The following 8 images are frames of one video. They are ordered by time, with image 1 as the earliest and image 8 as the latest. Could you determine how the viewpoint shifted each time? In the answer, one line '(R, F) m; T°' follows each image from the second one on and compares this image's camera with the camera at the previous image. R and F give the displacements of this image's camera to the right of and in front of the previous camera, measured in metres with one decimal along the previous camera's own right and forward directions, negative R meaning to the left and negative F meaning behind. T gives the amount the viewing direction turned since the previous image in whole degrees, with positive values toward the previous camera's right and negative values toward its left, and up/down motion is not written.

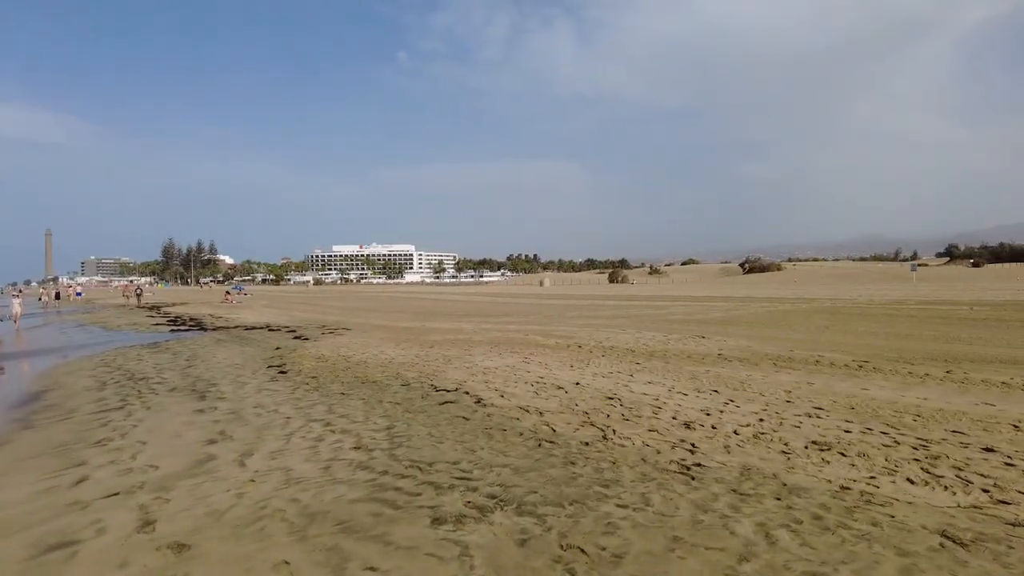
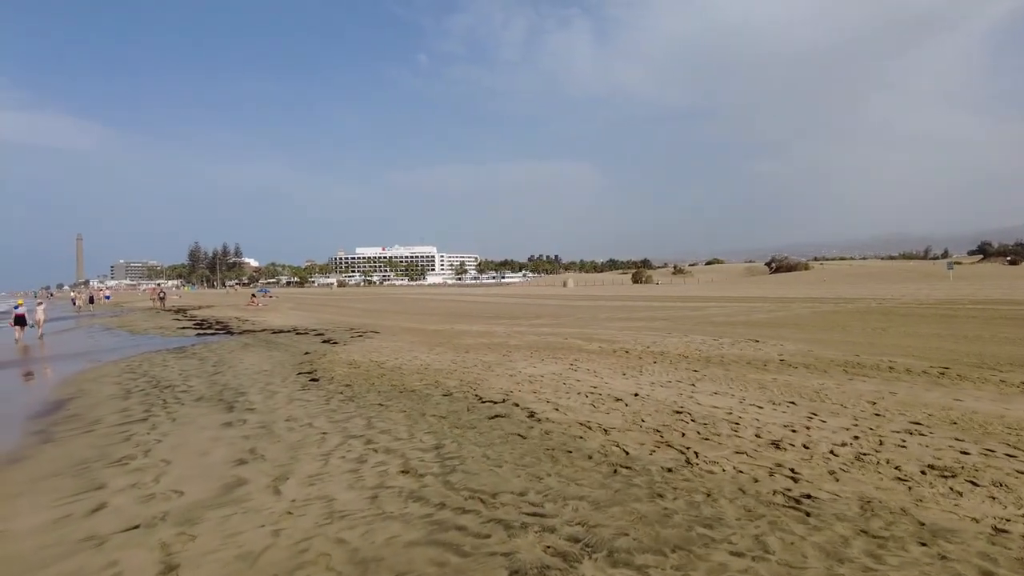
(-0.4, +0.7) m; -2°
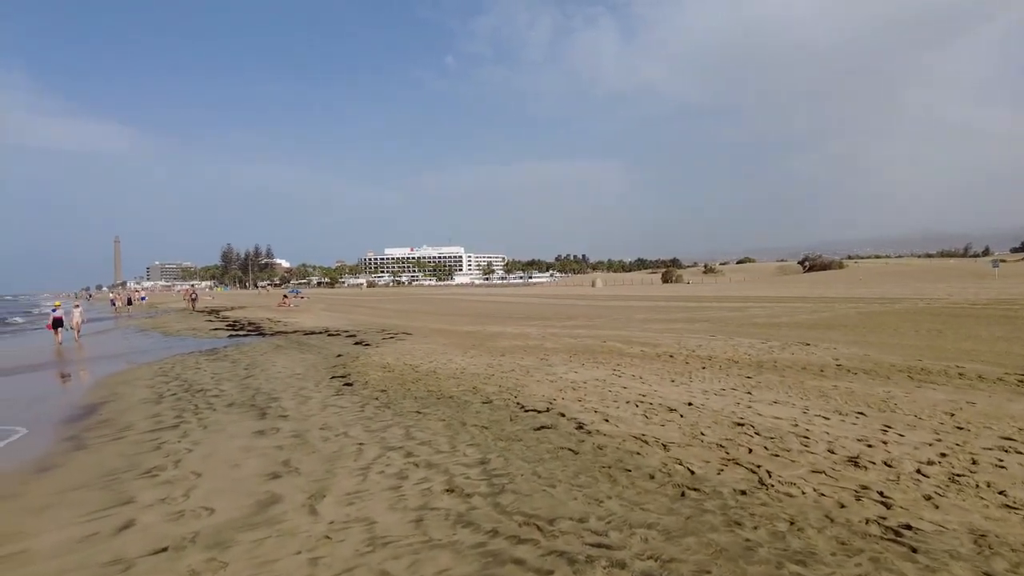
(-0.2, +0.4) m; -2°
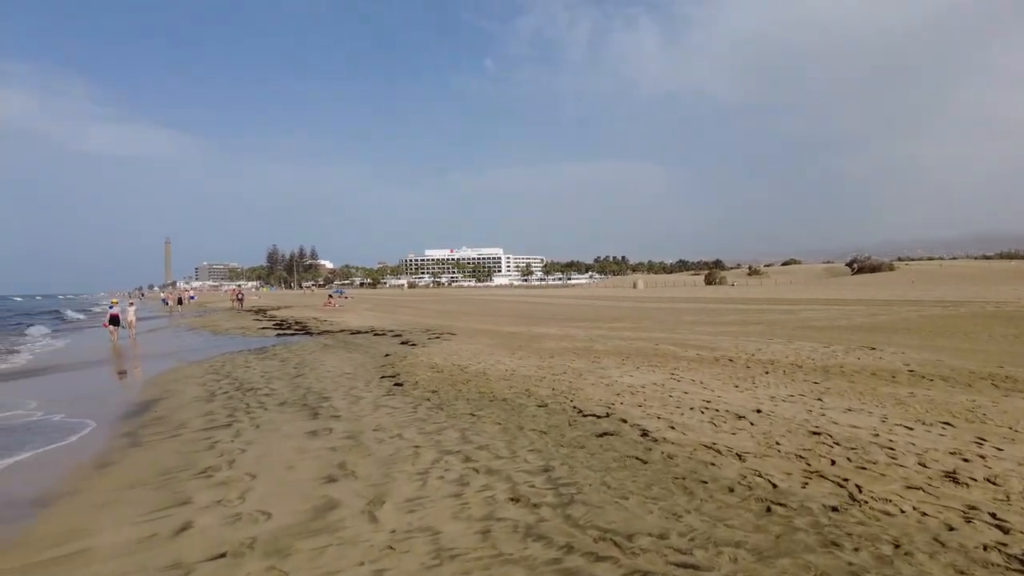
(-0.2, +0.3) m; -3°
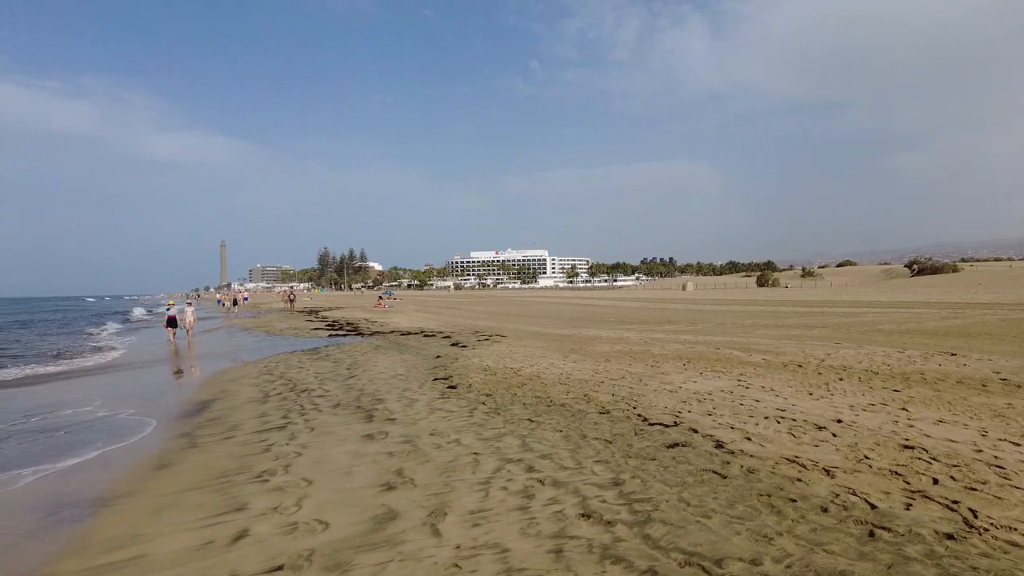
(-0.2, +0.3) m; -4°
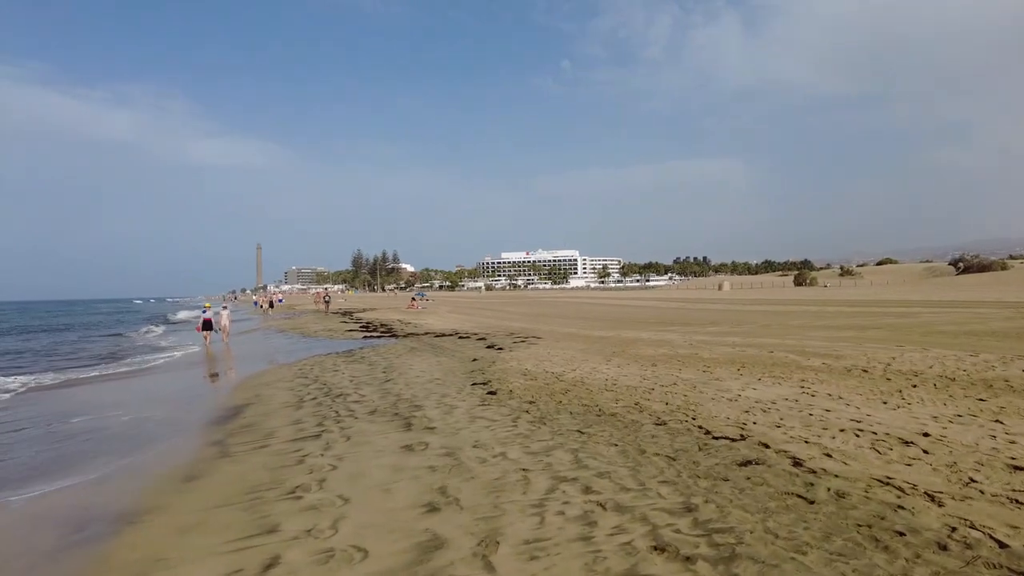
(-0.2, +0.5) m; -3°
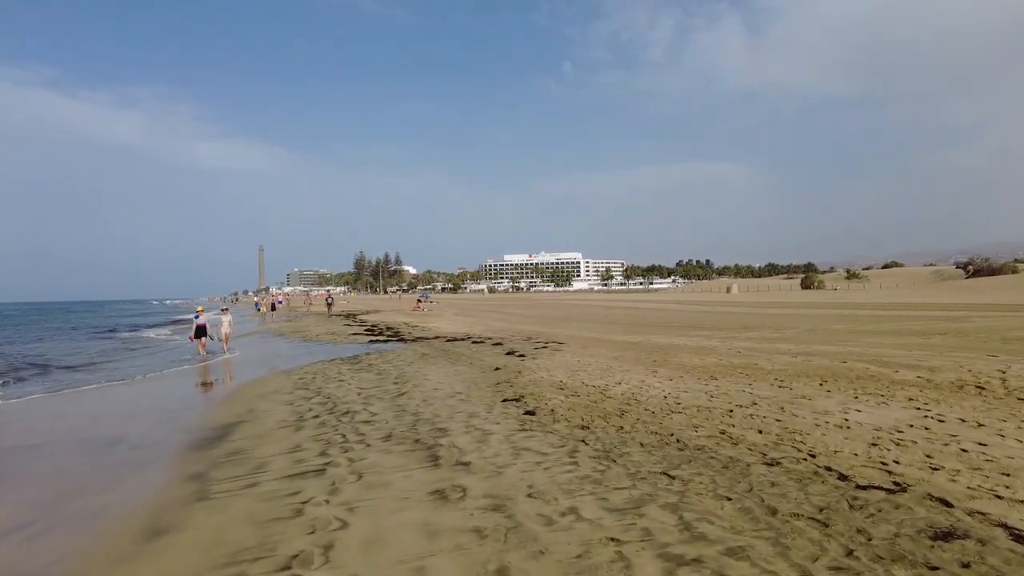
(-0.5, +1.6) m; 0°
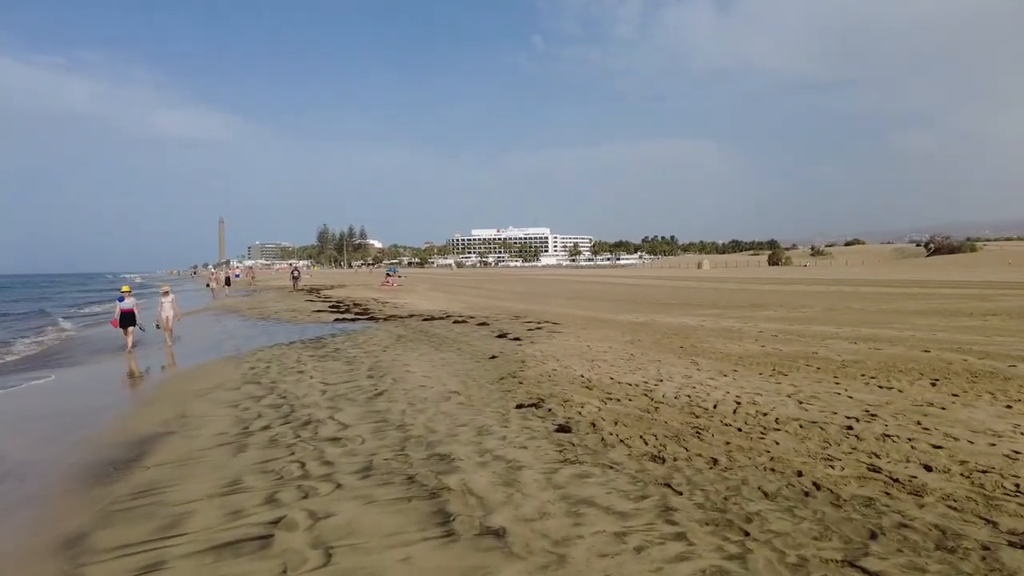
(-0.5, +2.3) m; +3°
